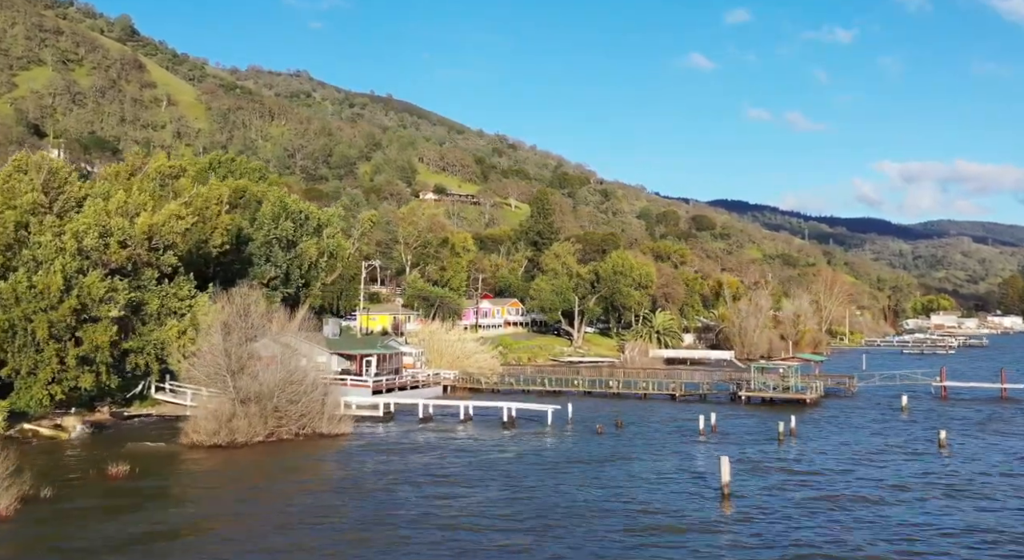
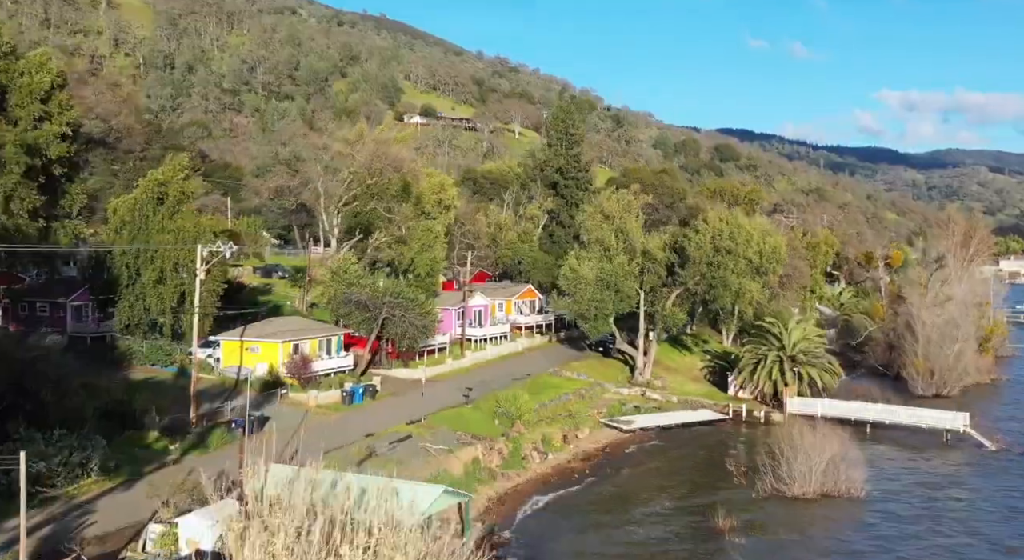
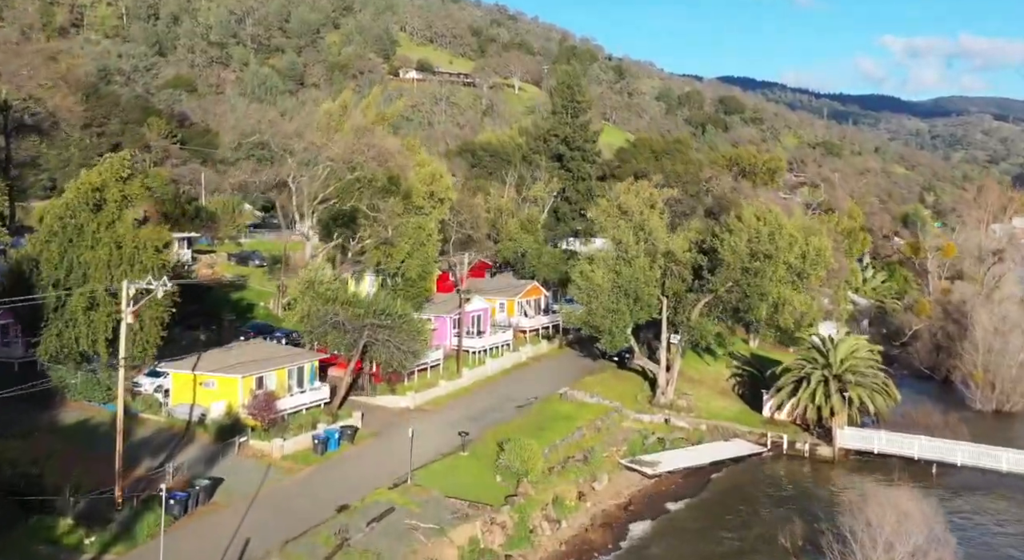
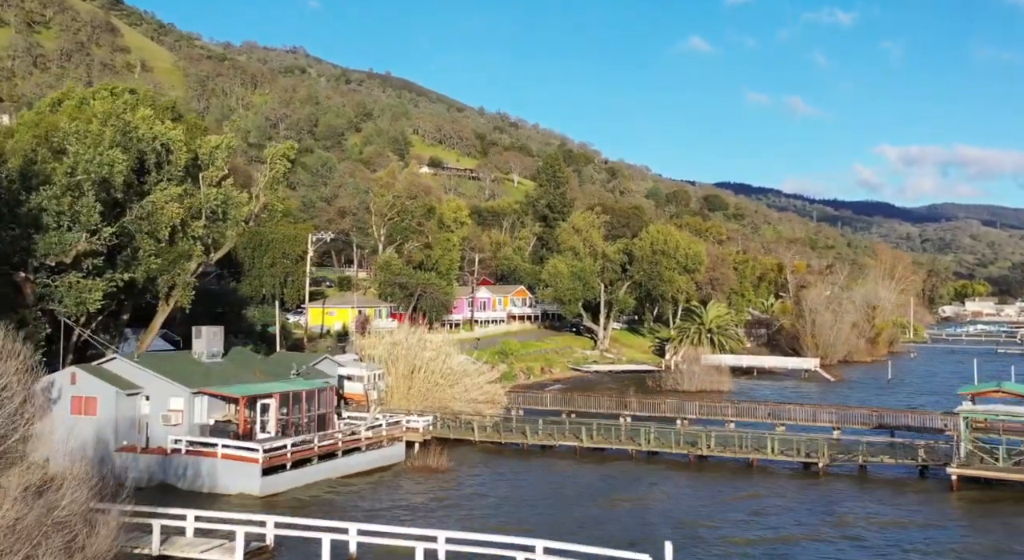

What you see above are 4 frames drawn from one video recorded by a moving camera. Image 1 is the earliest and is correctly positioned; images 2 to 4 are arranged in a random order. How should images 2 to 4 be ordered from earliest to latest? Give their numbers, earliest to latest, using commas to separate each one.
4, 2, 3
